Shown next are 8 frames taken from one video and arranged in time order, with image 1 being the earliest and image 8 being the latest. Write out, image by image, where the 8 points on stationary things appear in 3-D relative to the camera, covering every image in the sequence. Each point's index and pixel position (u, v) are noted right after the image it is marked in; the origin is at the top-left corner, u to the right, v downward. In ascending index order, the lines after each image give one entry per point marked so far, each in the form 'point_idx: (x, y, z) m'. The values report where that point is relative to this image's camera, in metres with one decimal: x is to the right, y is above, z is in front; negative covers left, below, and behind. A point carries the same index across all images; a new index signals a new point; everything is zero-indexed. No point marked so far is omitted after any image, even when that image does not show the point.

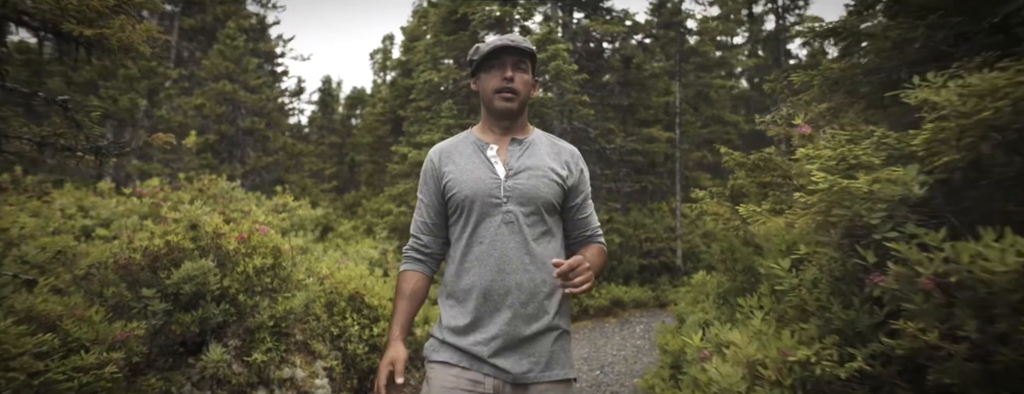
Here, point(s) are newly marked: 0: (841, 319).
0: (+2.1, -0.7, +3.1) m
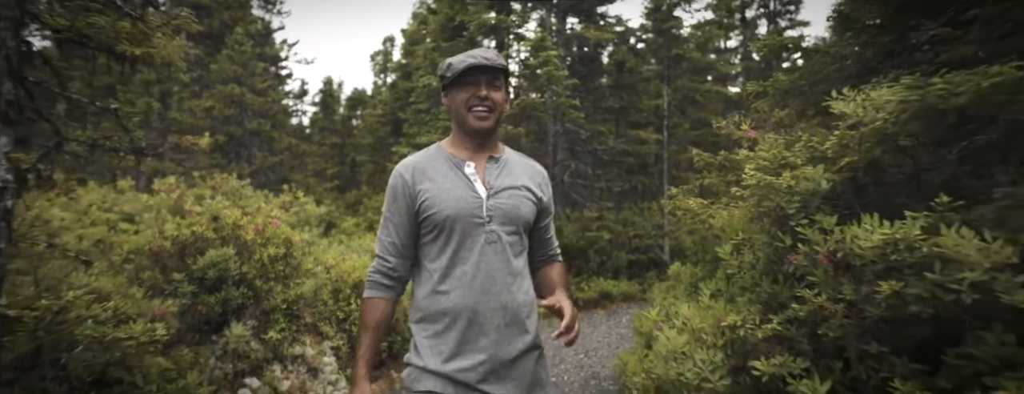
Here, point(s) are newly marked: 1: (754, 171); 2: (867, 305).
0: (+1.9, -0.7, +3.8) m
1: (+2.1, +0.2, +4.4) m
2: (+2.1, -0.7, +3.0) m
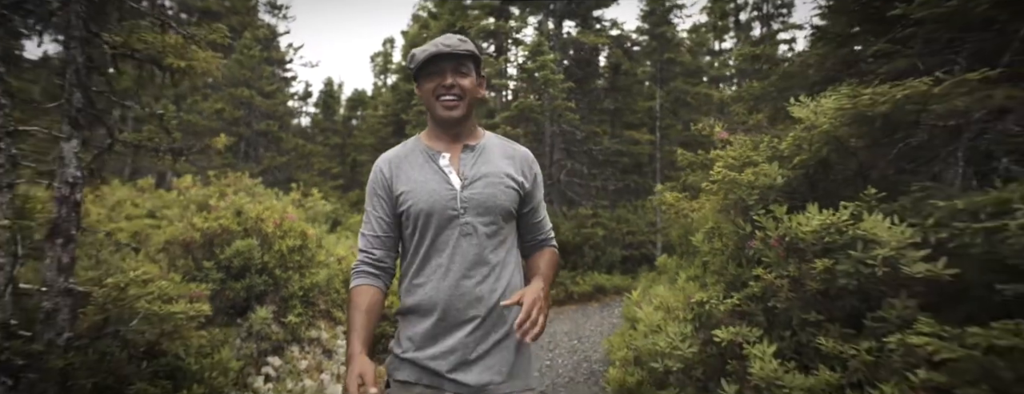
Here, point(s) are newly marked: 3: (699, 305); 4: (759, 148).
0: (+1.9, -0.6, +4.4) m
1: (+2.0, +0.3, +5.0) m
2: (+2.1, -0.6, +3.6) m
3: (+1.6, -0.9, +4.4) m
4: (+2.3, +0.5, +4.9) m
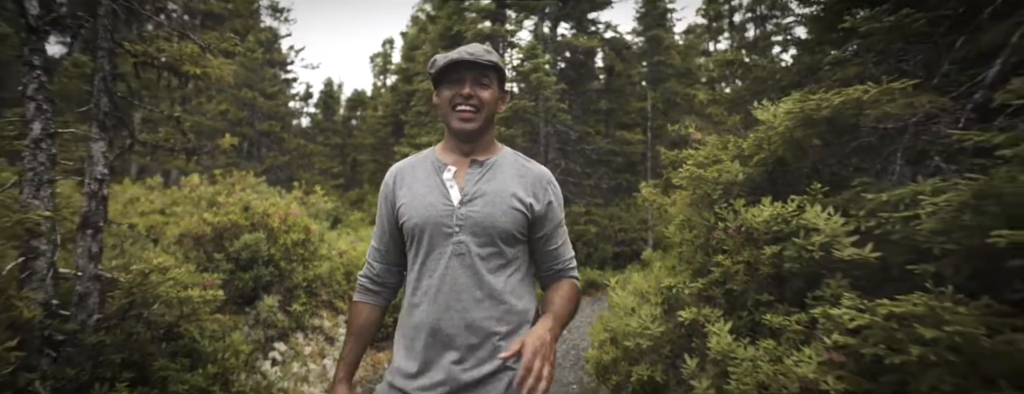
0: (+1.8, -0.6, +4.8) m
1: (+1.9, +0.4, +5.4) m
2: (+2.0, -0.6, +4.0) m
3: (+1.5, -0.9, +4.9) m
4: (+2.2, +0.5, +5.4) m
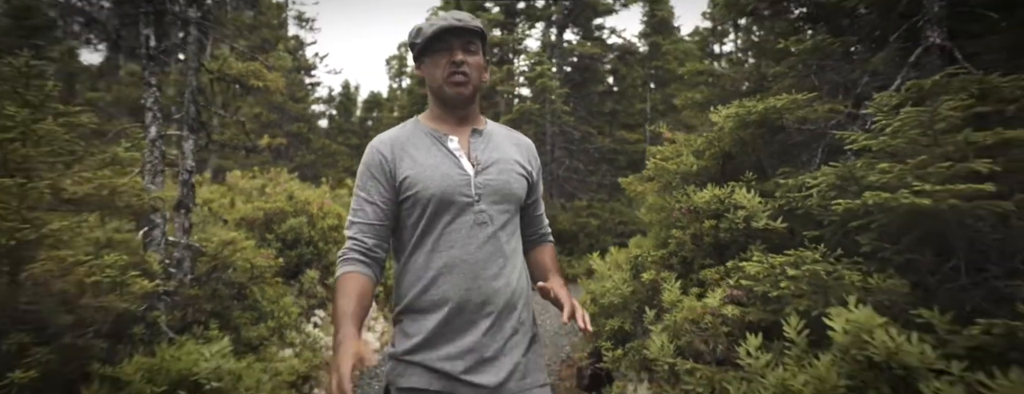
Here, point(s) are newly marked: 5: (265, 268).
0: (+1.8, -0.5, +5.9) m
1: (+1.9, +0.5, +6.6) m
2: (+1.9, -0.4, +5.2) m
3: (+1.5, -0.7, +6.0) m
4: (+2.2, +0.7, +6.5) m
5: (-3.1, -0.9, +6.2) m
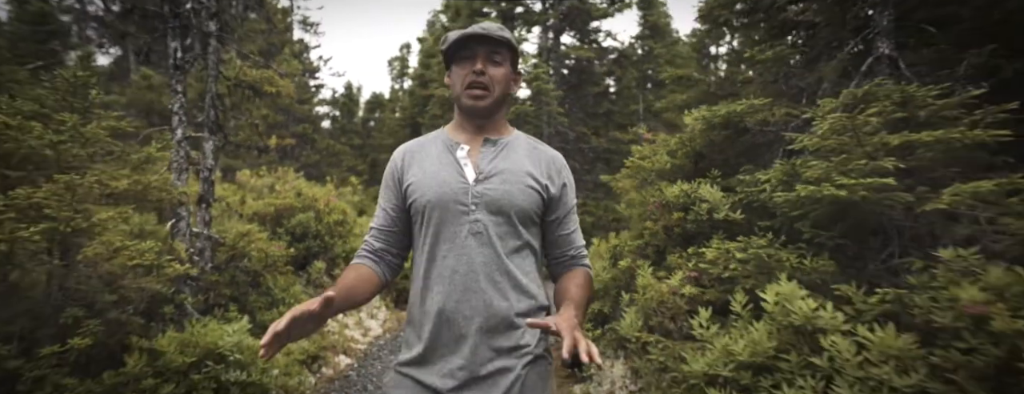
0: (+1.6, -0.4, +6.5) m
1: (+1.8, +0.6, +7.1) m
2: (+1.8, -0.3, +5.7) m
3: (+1.4, -0.7, +6.6) m
4: (+2.1, +0.7, +7.1) m
5: (-3.2, -0.8, +6.8) m
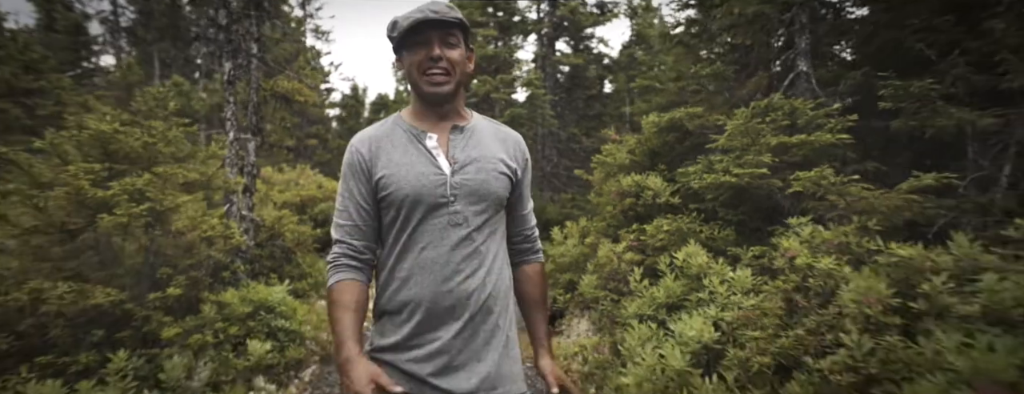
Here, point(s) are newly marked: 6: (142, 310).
0: (+1.5, -0.3, +7.9) m
1: (+1.6, +0.7, +8.5) m
2: (+1.6, -0.2, +7.1) m
3: (+1.2, -0.5, +7.9) m
4: (+1.9, +0.9, +8.4) m
5: (-3.4, -0.7, +8.2) m
6: (-3.9, -1.2, +5.2) m
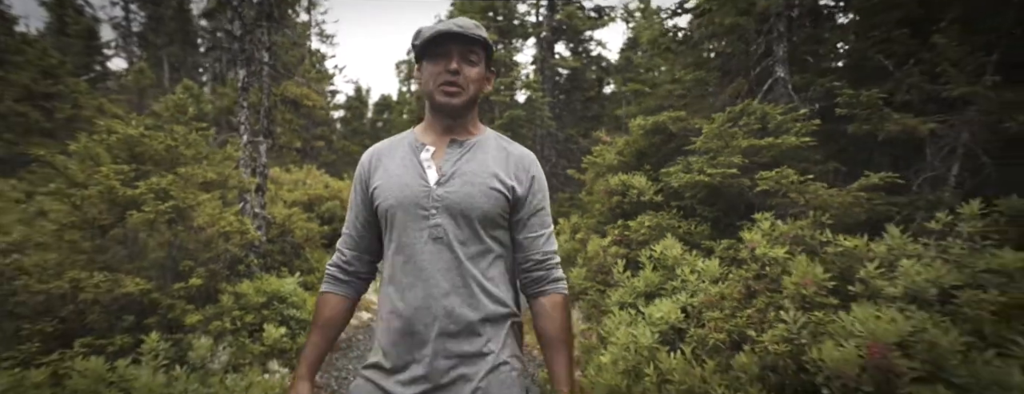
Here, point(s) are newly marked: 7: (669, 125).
0: (+1.4, -0.2, +8.3) m
1: (+1.6, +0.7, +9.0) m
2: (+1.6, -0.2, +7.5) m
3: (+1.1, -0.5, +8.4) m
4: (+1.8, +0.9, +8.9) m
5: (-3.4, -0.7, +8.7) m
6: (-3.9, -1.1, +5.7) m
7: (+2.3, +1.1, +7.4) m
